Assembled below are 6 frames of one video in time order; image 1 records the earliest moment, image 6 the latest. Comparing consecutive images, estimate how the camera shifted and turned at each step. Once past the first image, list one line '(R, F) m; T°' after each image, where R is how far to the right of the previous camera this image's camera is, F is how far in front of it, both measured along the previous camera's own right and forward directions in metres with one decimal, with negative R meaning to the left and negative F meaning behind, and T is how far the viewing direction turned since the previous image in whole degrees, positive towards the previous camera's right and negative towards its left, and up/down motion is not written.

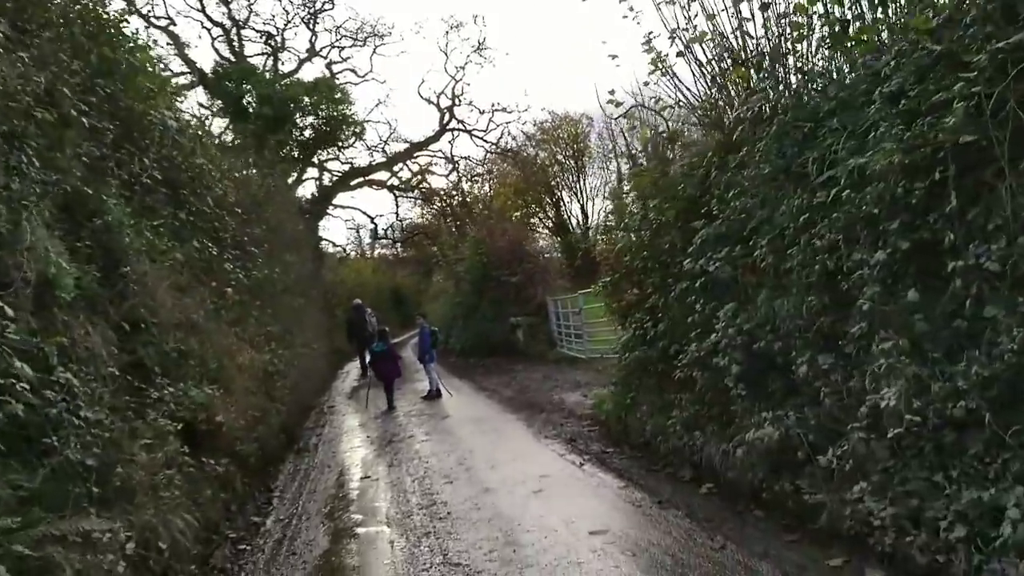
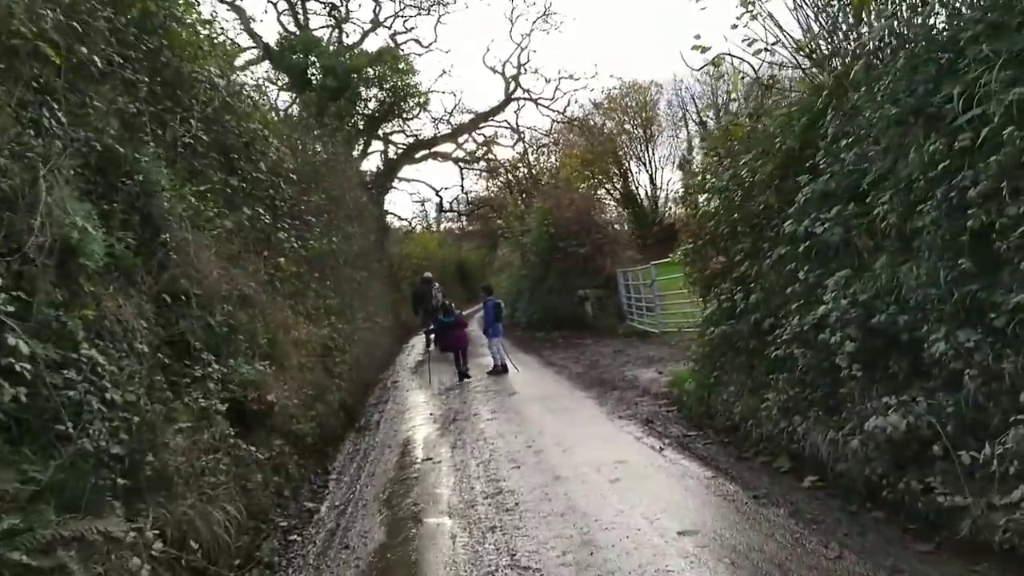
(0.0, +0.6) m; -5°
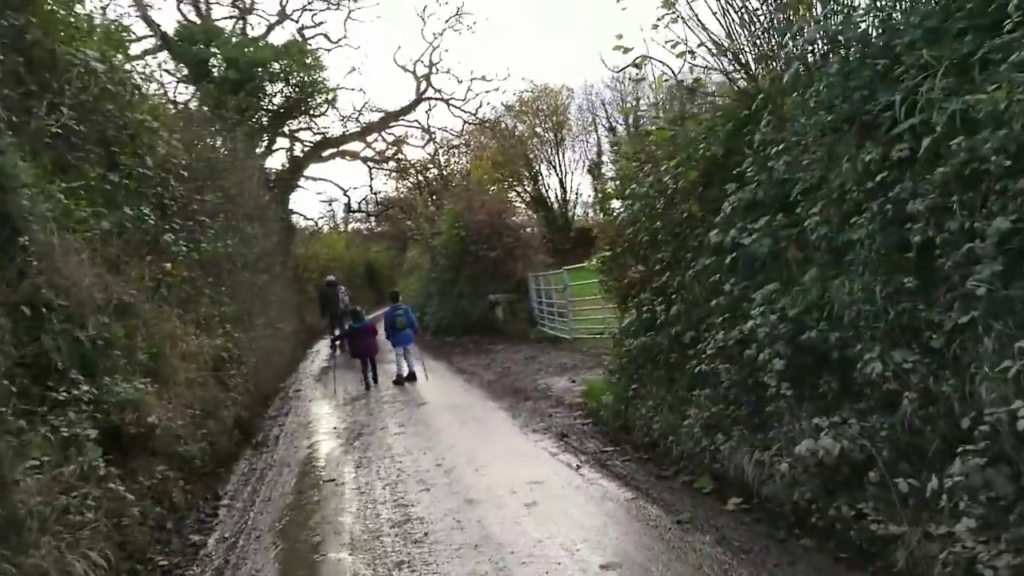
(0.0, +0.3) m; +6°
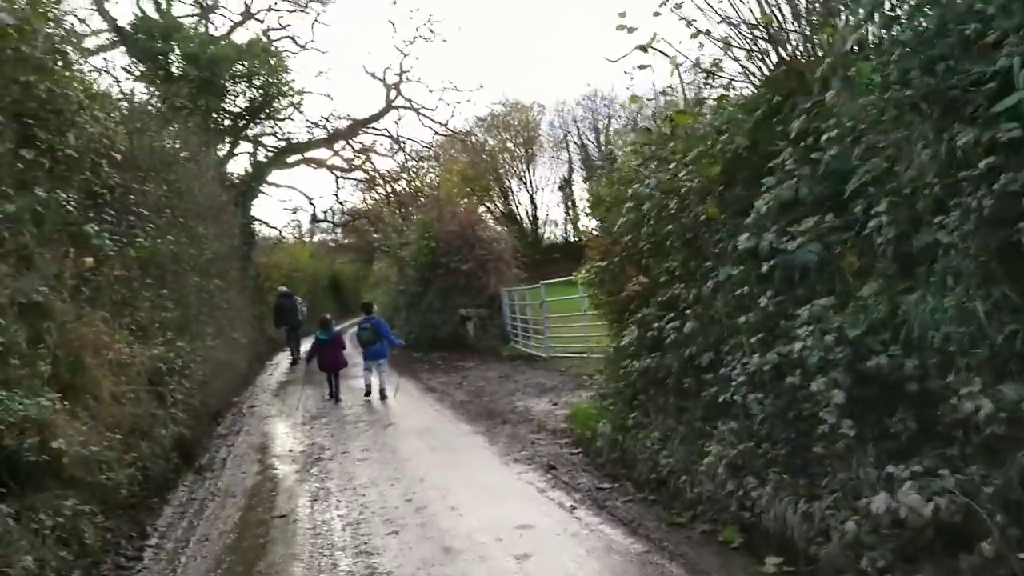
(-0.1, +0.8) m; +2°
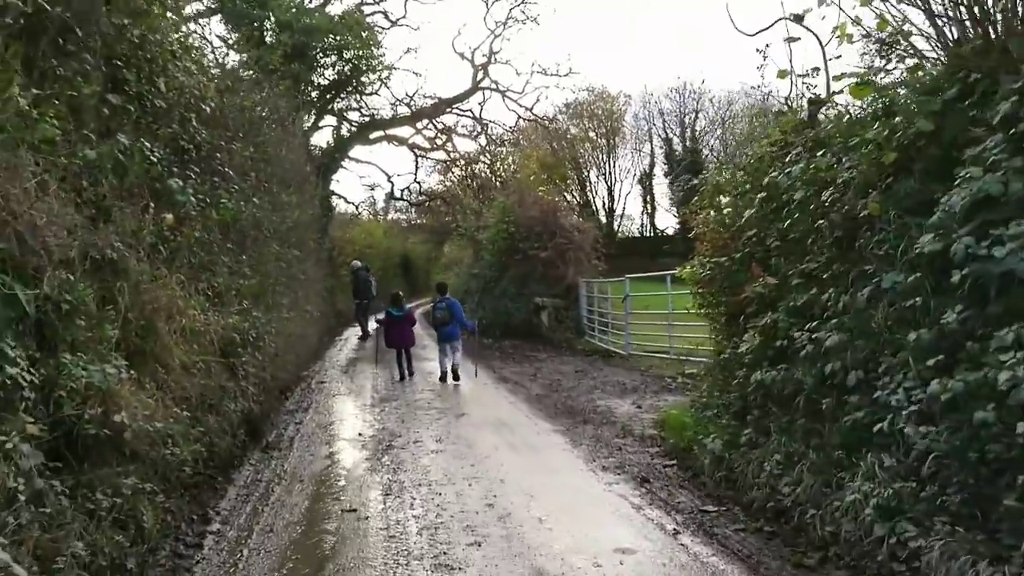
(-0.2, +0.5) m; -5°
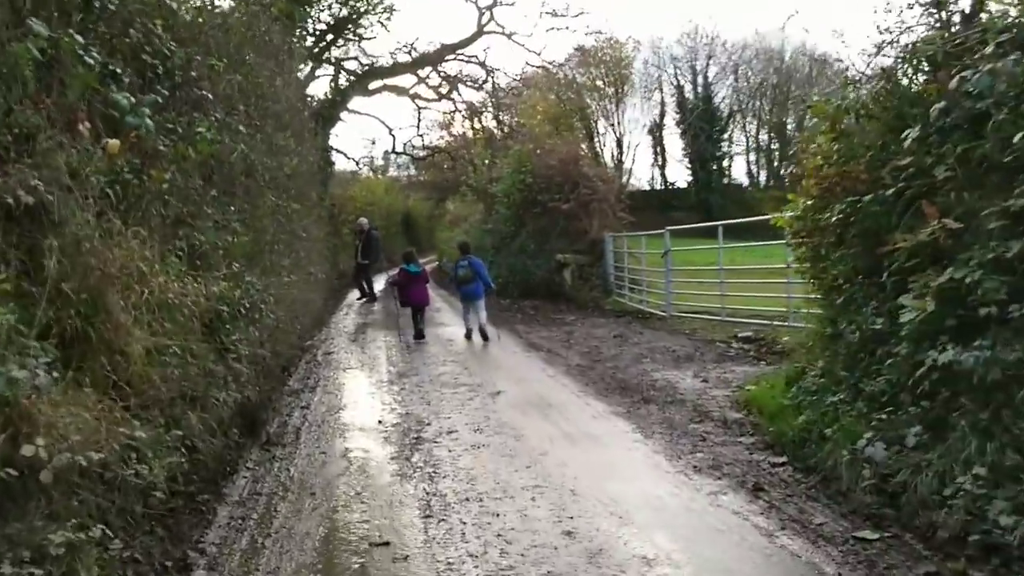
(-0.4, +1.3) m; 0°
